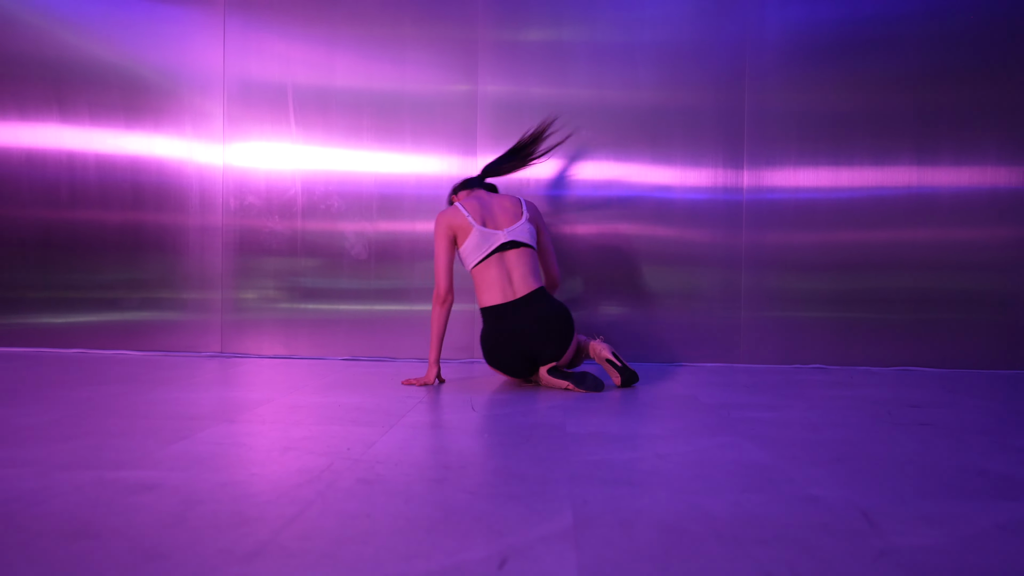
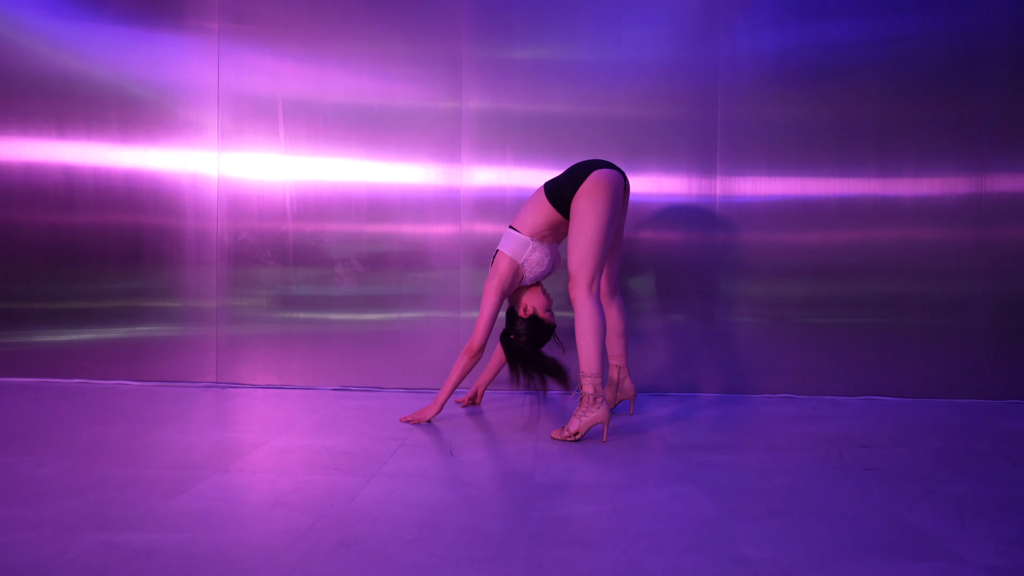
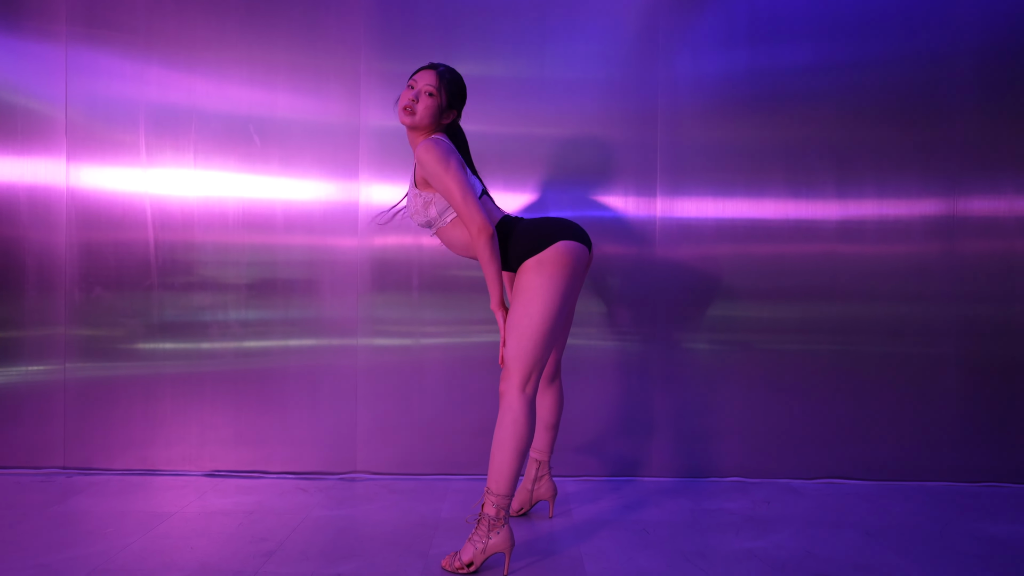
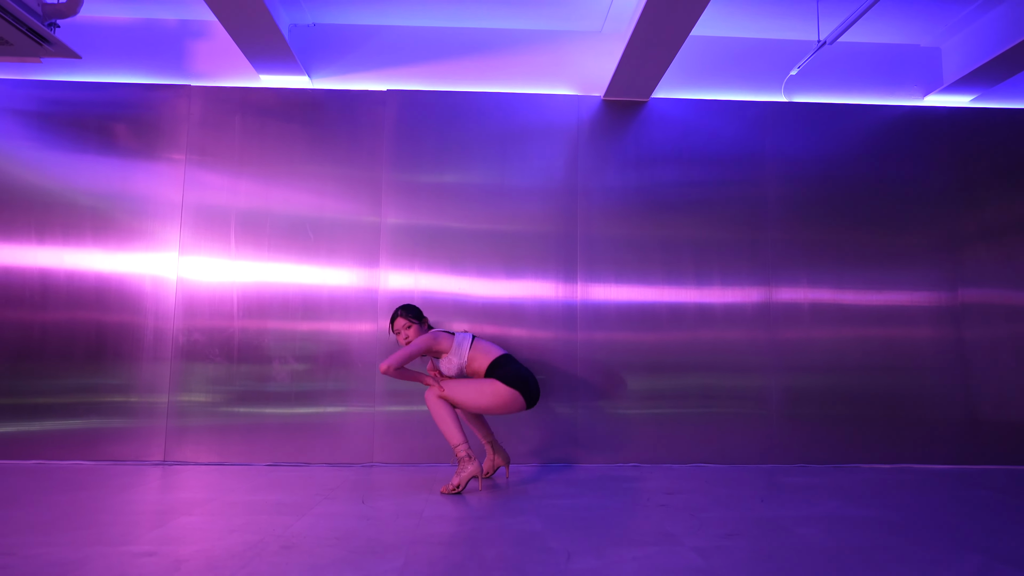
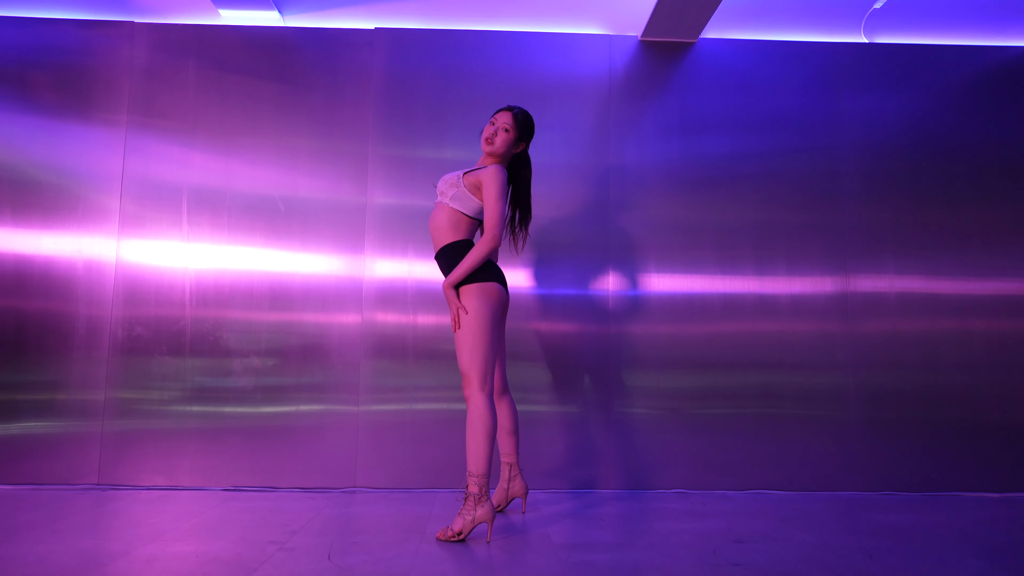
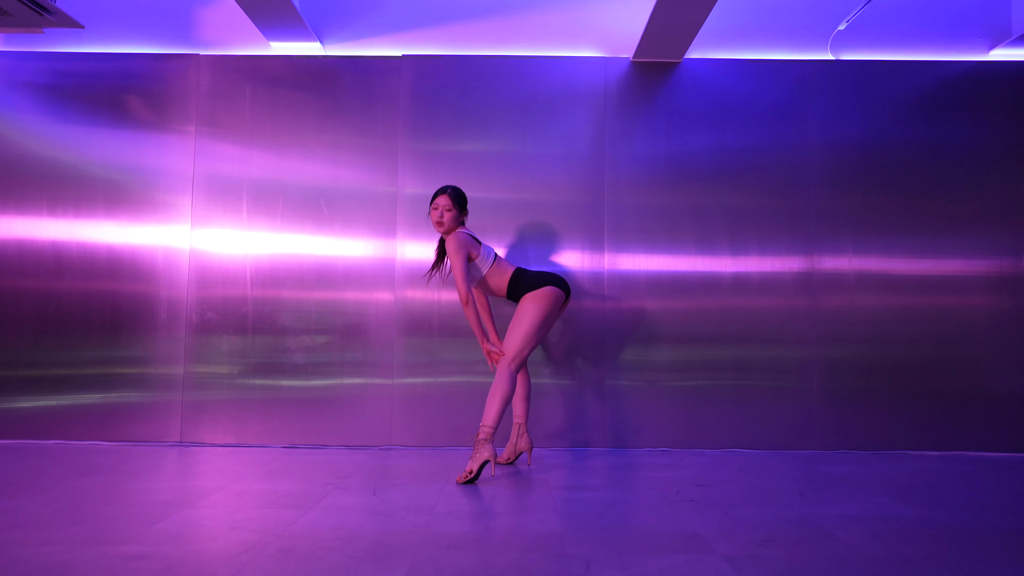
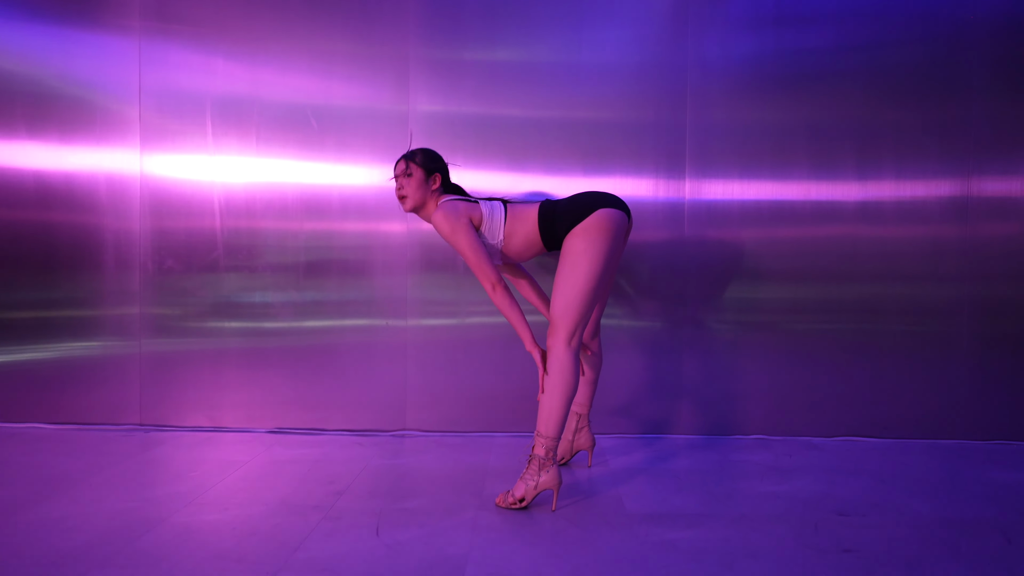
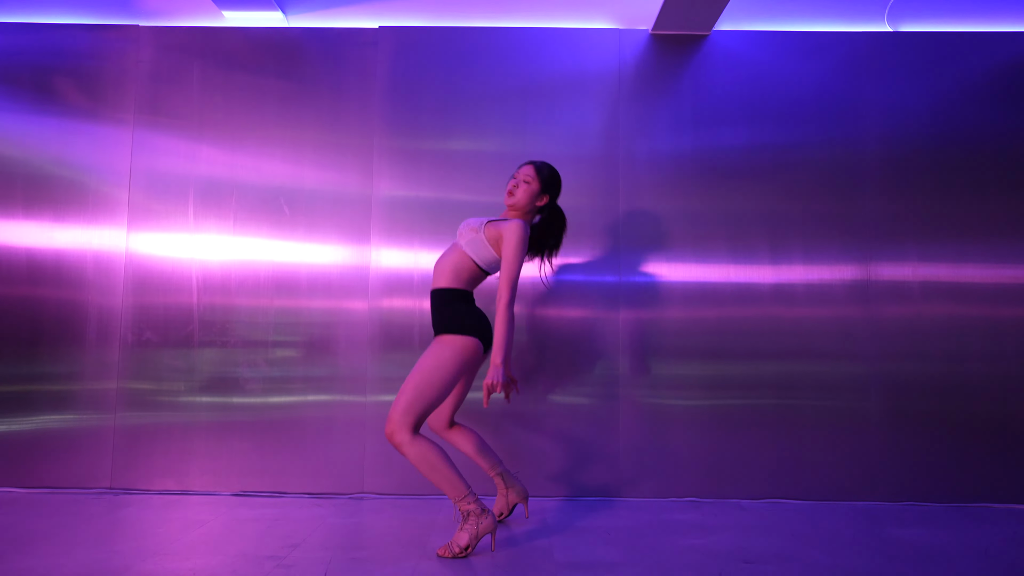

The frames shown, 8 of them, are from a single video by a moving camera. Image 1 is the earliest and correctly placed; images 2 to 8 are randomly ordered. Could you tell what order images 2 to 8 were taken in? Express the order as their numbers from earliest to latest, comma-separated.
2, 7, 3, 5, 4, 6, 8
